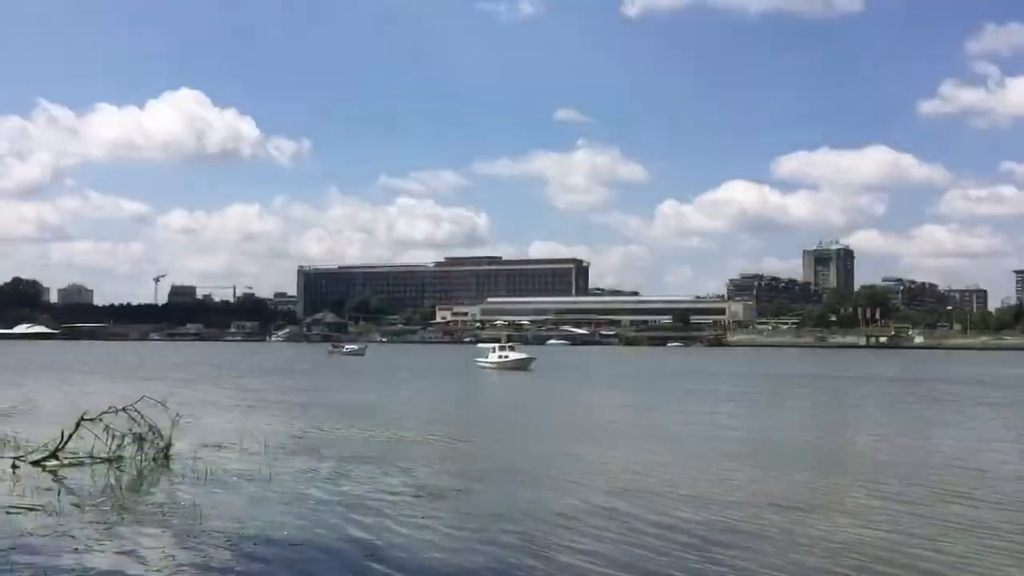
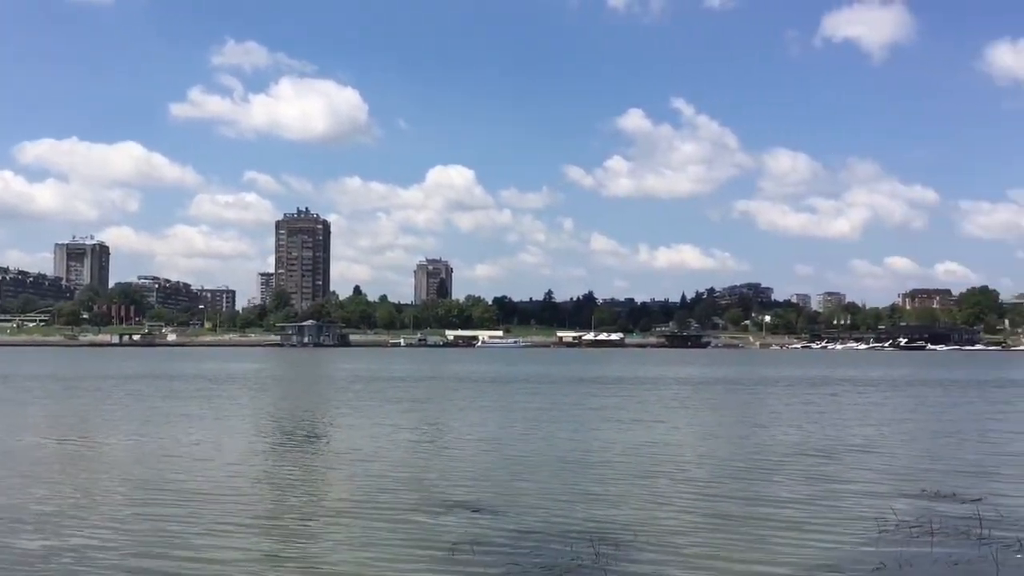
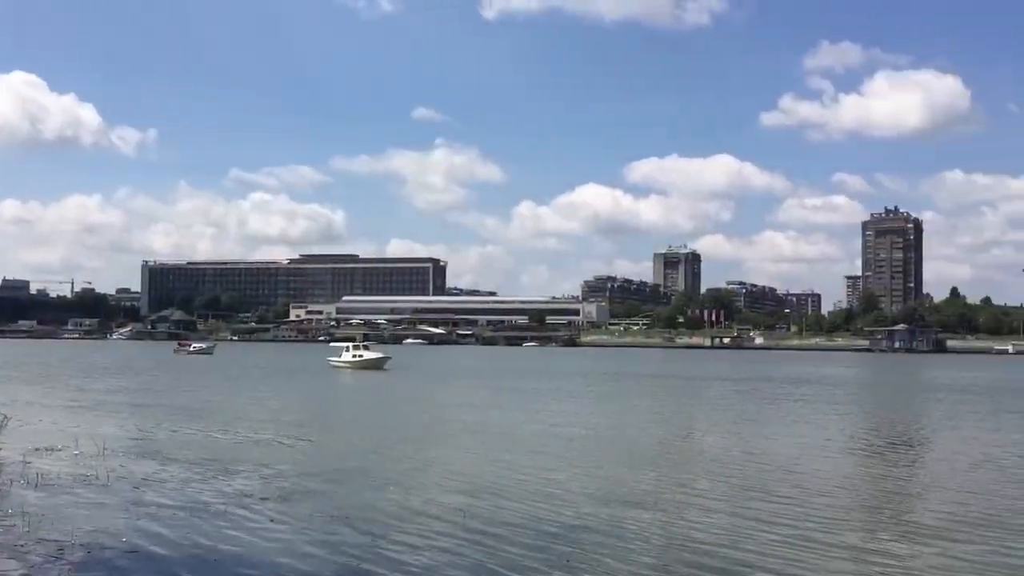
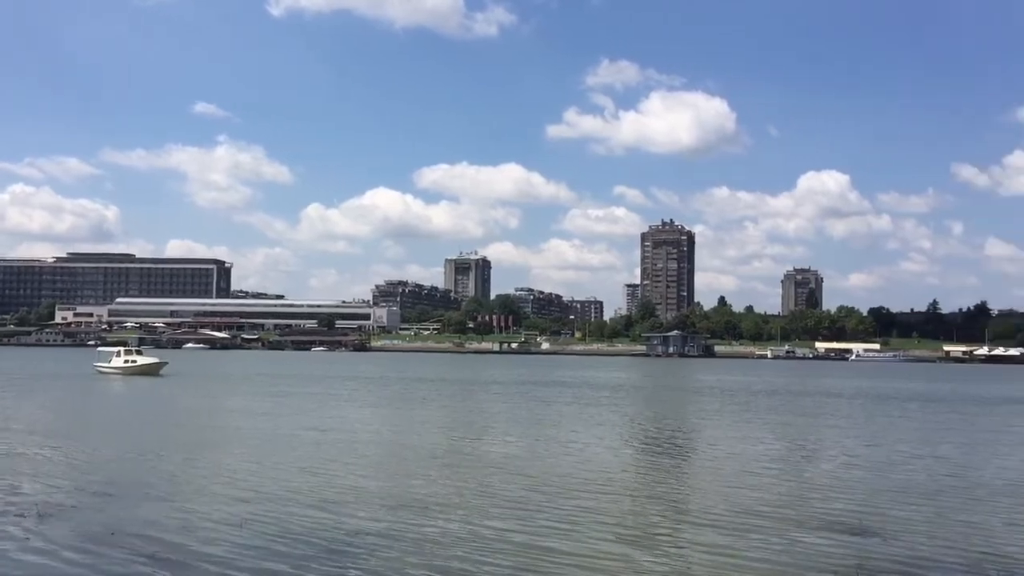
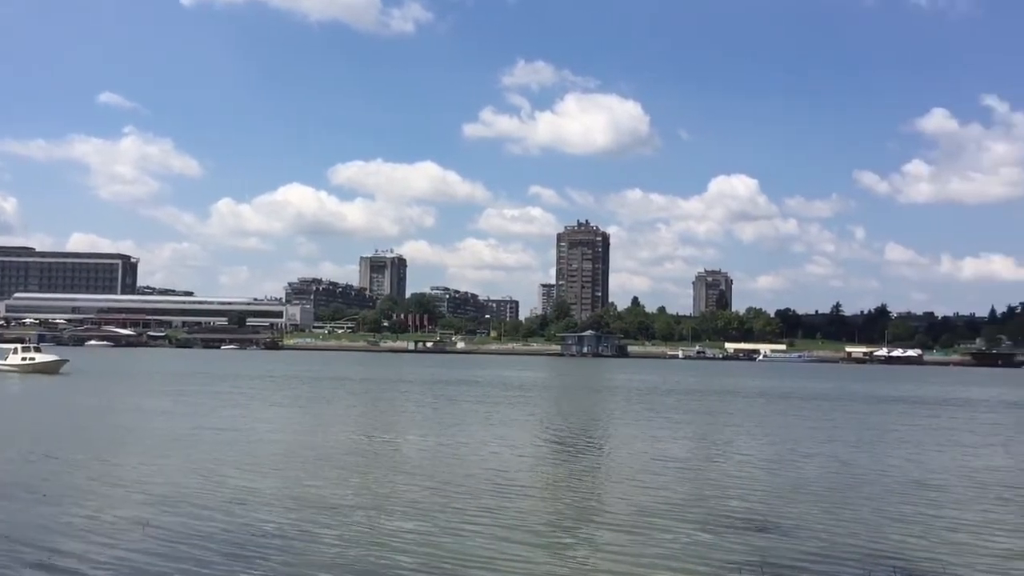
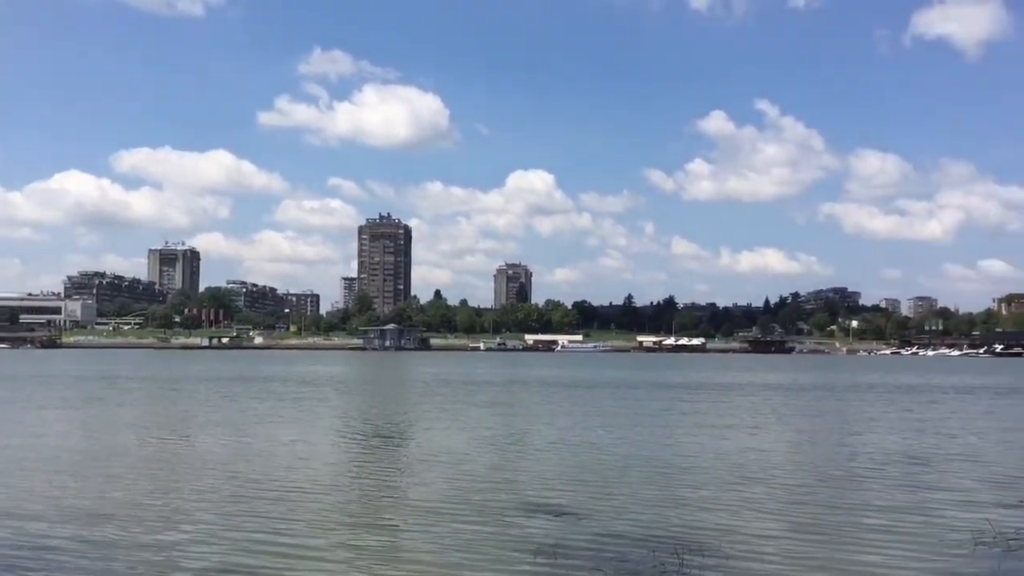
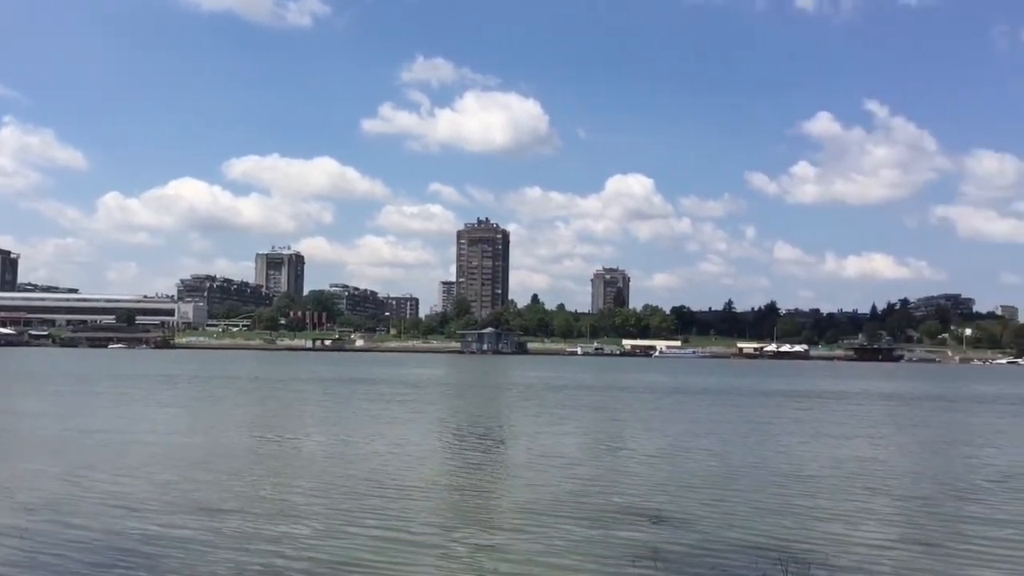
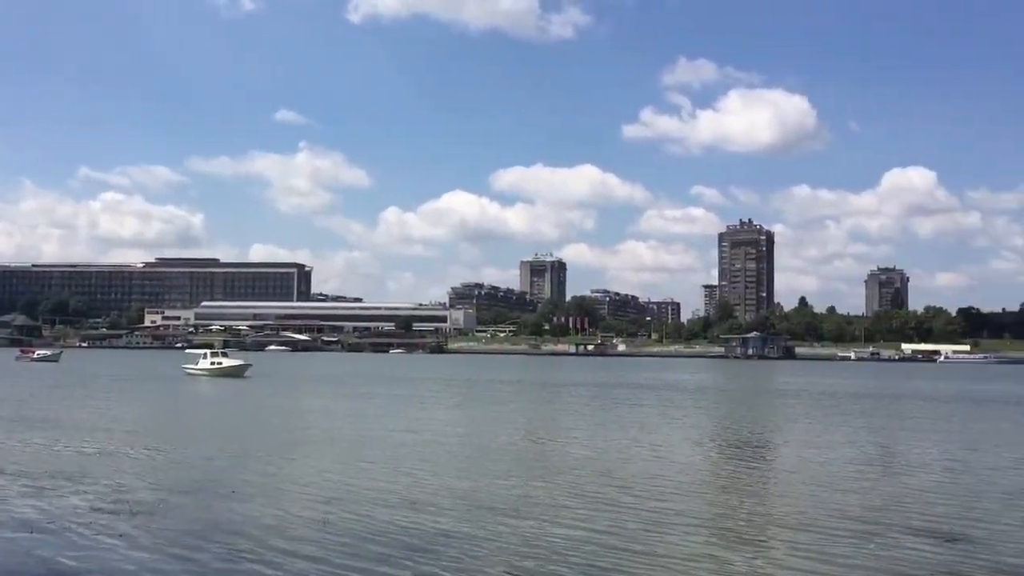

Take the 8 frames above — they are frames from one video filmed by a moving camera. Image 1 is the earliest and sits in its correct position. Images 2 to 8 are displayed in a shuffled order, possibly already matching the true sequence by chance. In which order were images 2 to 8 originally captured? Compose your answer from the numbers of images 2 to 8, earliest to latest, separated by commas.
3, 8, 4, 5, 7, 6, 2
